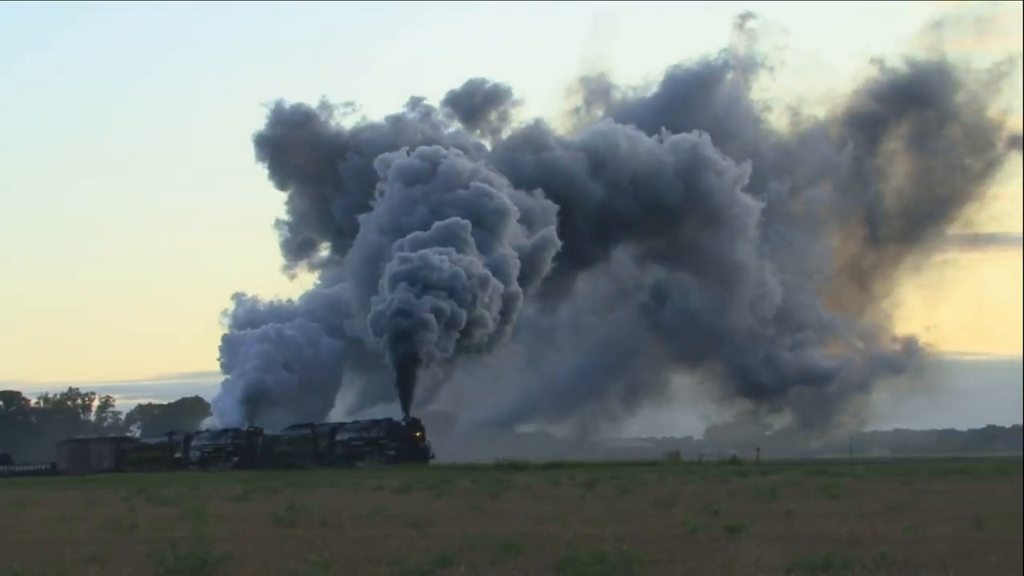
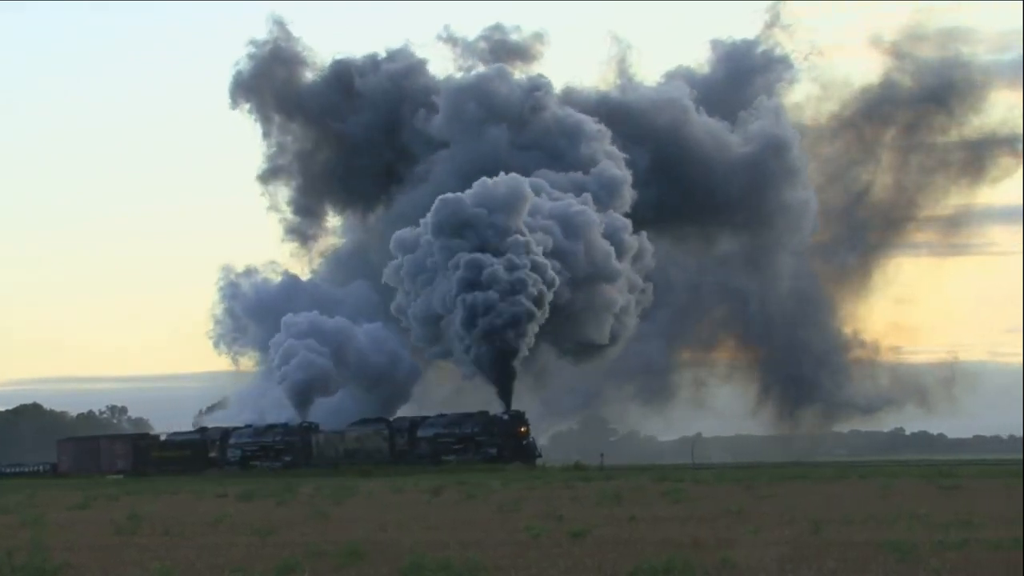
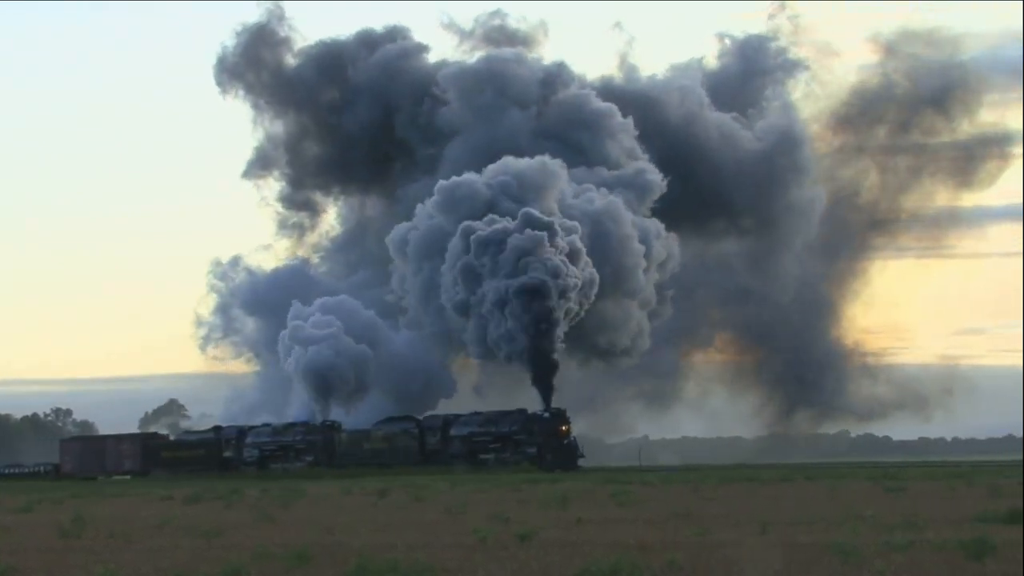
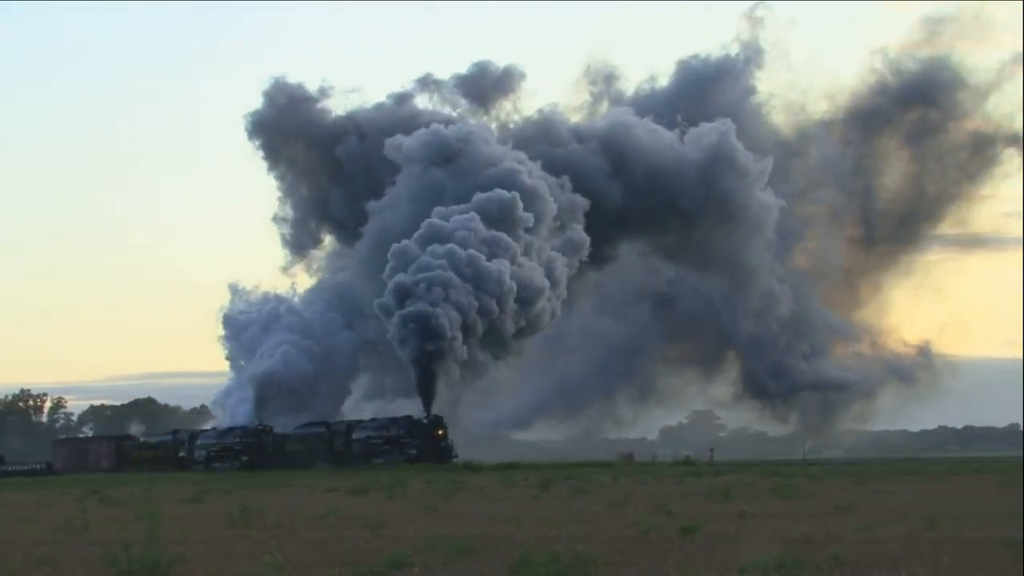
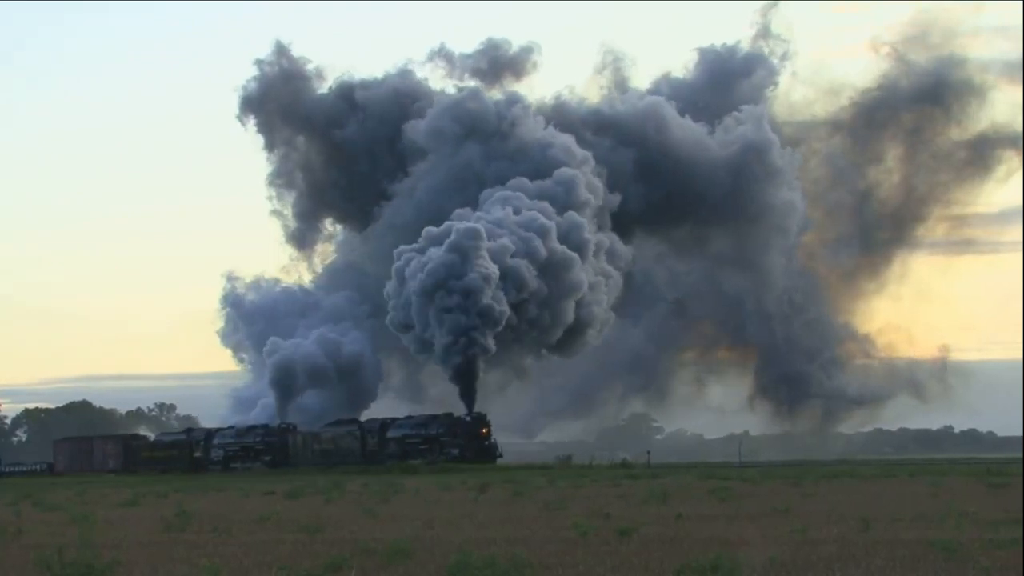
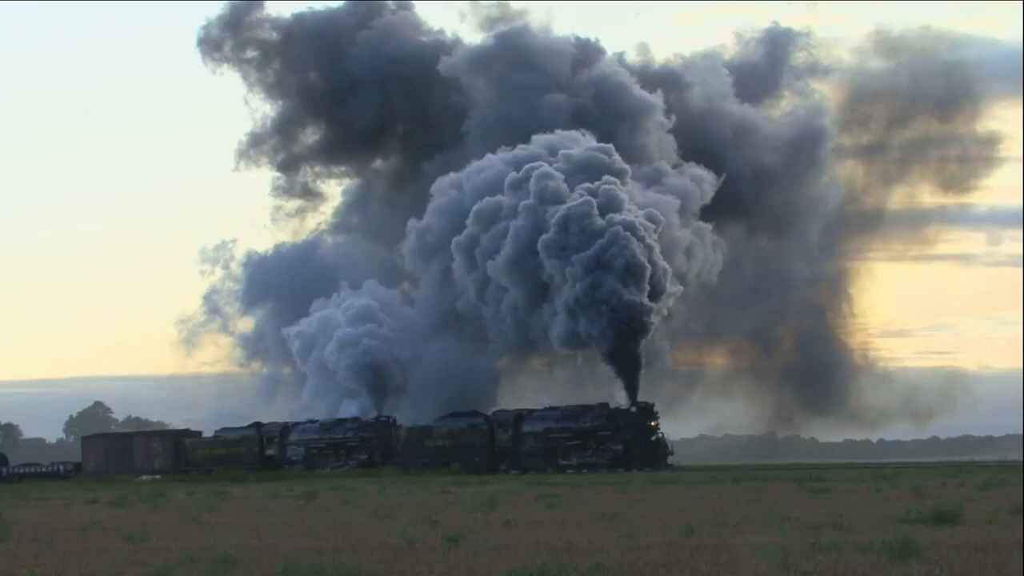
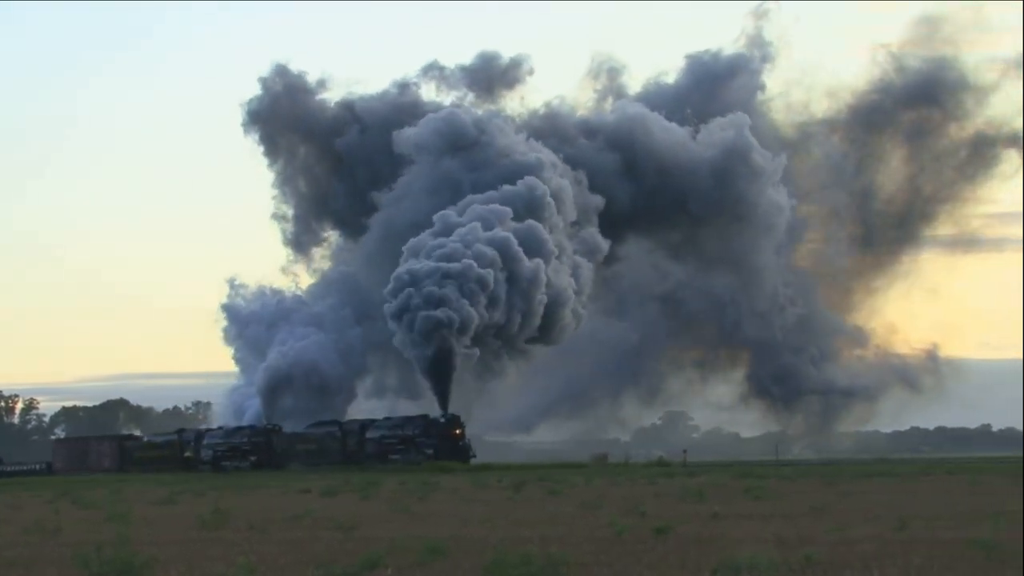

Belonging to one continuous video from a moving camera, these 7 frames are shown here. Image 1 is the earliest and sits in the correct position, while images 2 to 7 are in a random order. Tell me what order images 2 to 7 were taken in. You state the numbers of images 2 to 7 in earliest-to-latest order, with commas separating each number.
4, 7, 5, 2, 3, 6
